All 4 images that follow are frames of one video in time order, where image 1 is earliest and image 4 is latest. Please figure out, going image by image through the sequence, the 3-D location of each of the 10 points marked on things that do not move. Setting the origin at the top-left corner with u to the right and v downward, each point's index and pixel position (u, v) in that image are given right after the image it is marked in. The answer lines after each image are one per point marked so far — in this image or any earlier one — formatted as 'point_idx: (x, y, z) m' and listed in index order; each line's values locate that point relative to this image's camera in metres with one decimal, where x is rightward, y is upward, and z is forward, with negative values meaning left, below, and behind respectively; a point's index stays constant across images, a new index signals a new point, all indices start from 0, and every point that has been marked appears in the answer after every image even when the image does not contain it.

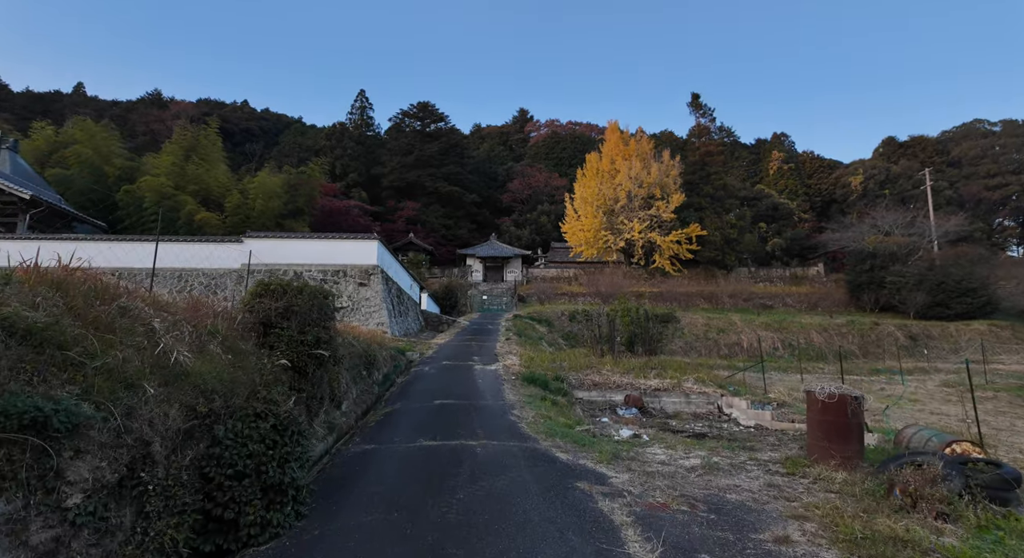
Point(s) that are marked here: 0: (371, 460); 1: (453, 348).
0: (-1.1, -1.5, +3.9) m
1: (-1.4, -1.7, +11.7) m
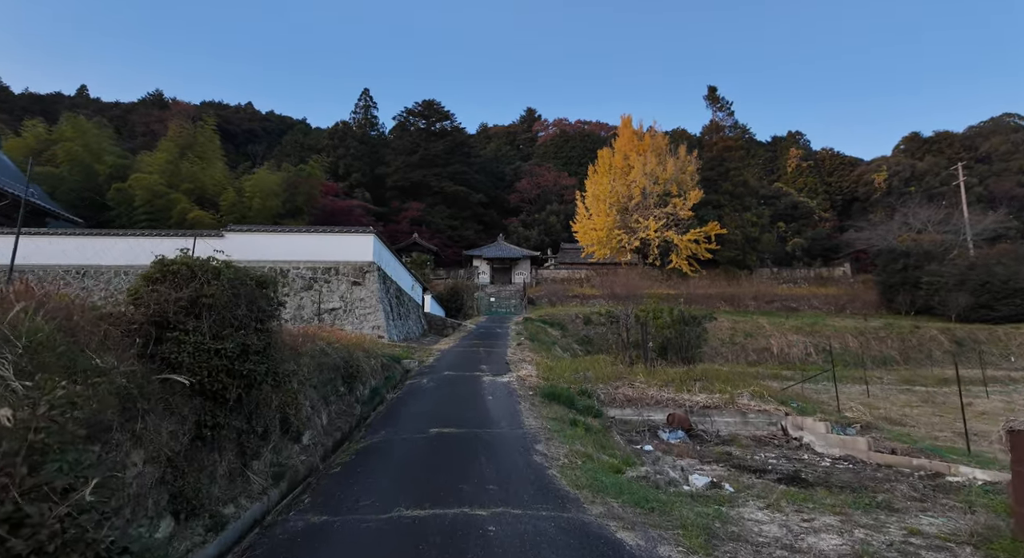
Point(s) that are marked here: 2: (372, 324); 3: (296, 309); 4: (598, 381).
0: (-1.0, -1.3, +2.4) m
1: (-1.2, -1.6, +10.2) m
2: (-3.5, -1.1, +11.9) m
3: (-5.4, -0.8, +11.9) m
4: (+1.4, -1.7, +7.9) m
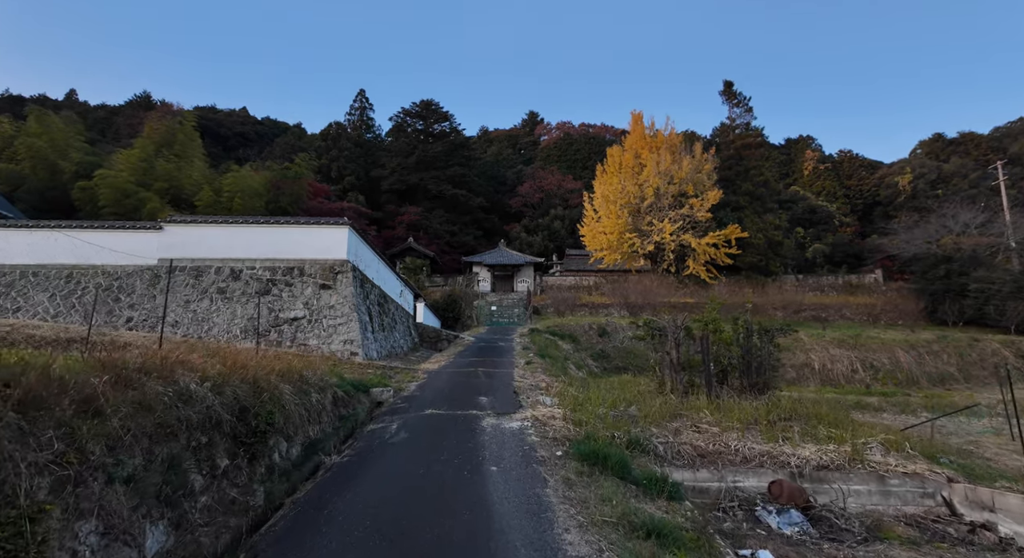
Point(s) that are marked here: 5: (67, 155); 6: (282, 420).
0: (-0.8, -1.2, 0.0) m
1: (-1.0, -1.6, +7.8) m
2: (-3.4, -1.2, +9.5) m
3: (-5.3, -0.8, +9.5) m
4: (+1.6, -1.6, +5.5) m
5: (-17.5, +4.9, +18.6) m
6: (-1.8, -1.1, +3.8) m
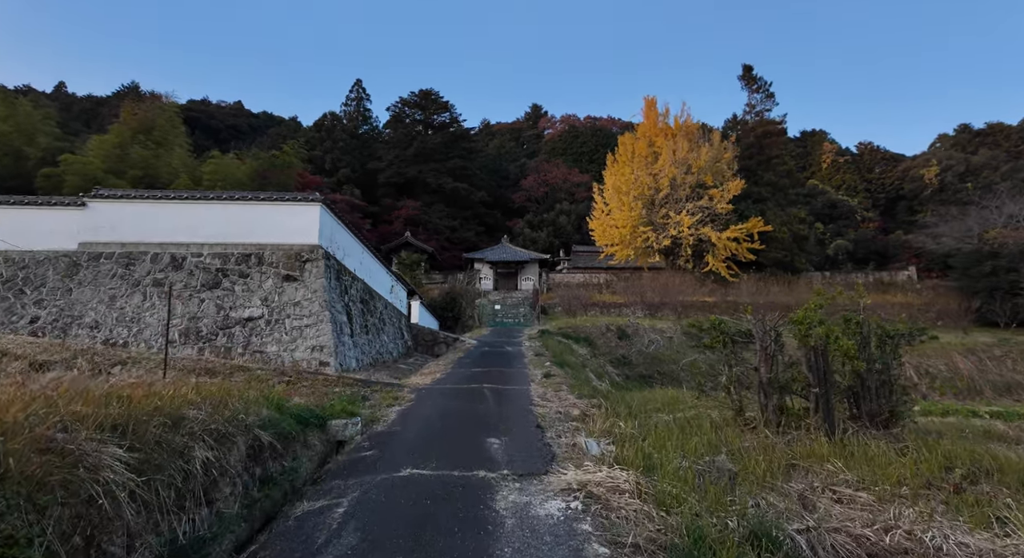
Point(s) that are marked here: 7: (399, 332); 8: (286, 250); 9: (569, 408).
0: (-0.6, -1.0, -2.0) m
1: (-0.8, -1.5, +5.8) m
2: (-3.2, -1.0, +7.5) m
3: (-5.0, -0.6, +7.5) m
4: (+1.8, -1.5, +3.4) m
5: (-17.3, +5.1, +16.6) m
6: (-1.6, -1.0, +1.8) m
7: (-2.9, -1.4, +12.4) m
8: (-3.8, +0.5, +8.0) m
9: (+0.6, -1.4, +5.3) m
